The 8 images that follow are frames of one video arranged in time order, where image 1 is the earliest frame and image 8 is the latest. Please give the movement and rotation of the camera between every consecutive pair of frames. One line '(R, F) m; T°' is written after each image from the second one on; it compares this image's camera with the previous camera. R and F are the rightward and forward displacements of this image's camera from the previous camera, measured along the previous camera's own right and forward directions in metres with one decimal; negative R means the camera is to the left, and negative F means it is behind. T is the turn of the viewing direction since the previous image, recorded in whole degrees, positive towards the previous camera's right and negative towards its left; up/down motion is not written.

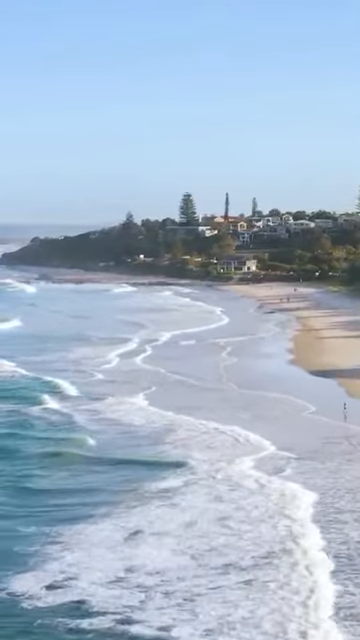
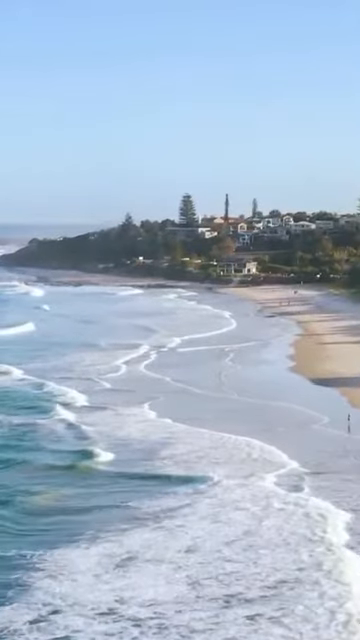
(+0.1, +0.8) m; 0°
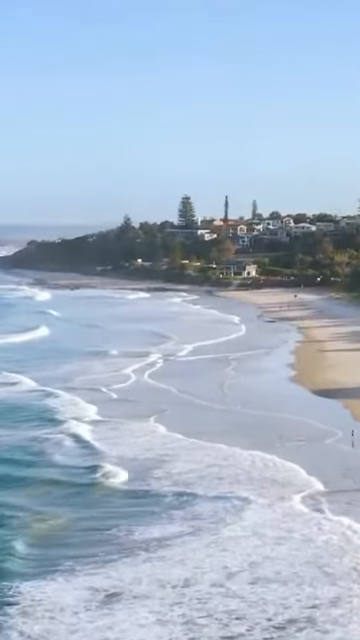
(+0.1, +0.8) m; 0°
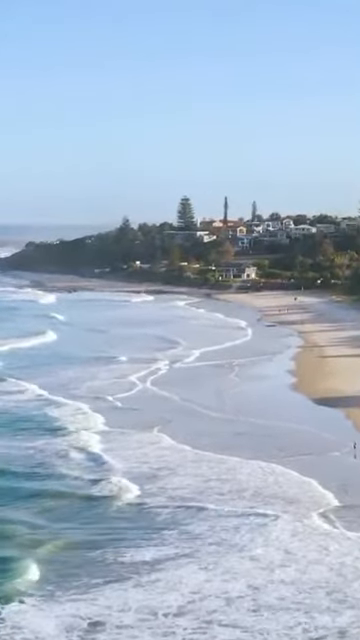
(+0.1, +0.6) m; 0°
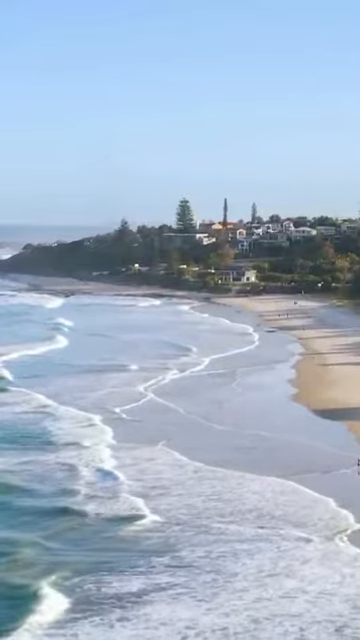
(+0.1, +0.7) m; 0°
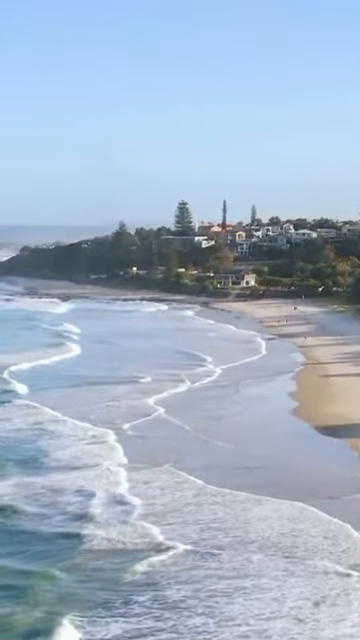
(+0.1, +1.0) m; 0°
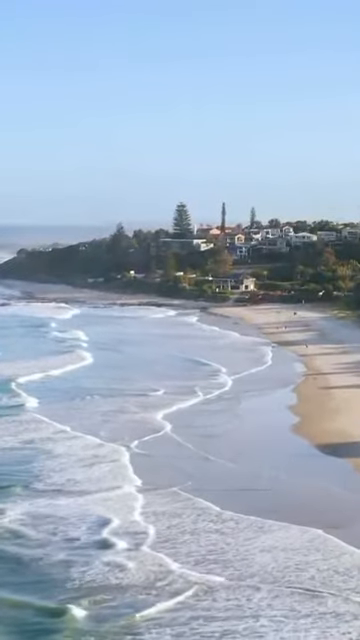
(+0.1, +1.0) m; 0°
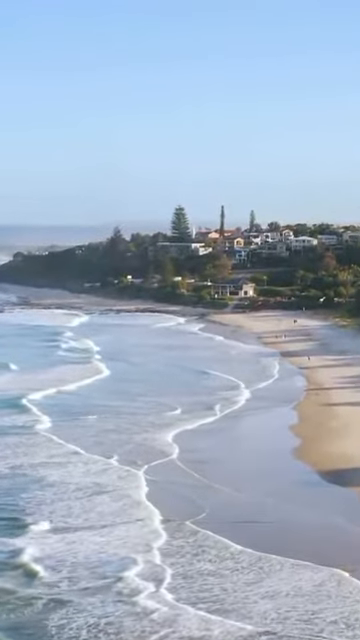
(+0.1, +1.3) m; 0°
